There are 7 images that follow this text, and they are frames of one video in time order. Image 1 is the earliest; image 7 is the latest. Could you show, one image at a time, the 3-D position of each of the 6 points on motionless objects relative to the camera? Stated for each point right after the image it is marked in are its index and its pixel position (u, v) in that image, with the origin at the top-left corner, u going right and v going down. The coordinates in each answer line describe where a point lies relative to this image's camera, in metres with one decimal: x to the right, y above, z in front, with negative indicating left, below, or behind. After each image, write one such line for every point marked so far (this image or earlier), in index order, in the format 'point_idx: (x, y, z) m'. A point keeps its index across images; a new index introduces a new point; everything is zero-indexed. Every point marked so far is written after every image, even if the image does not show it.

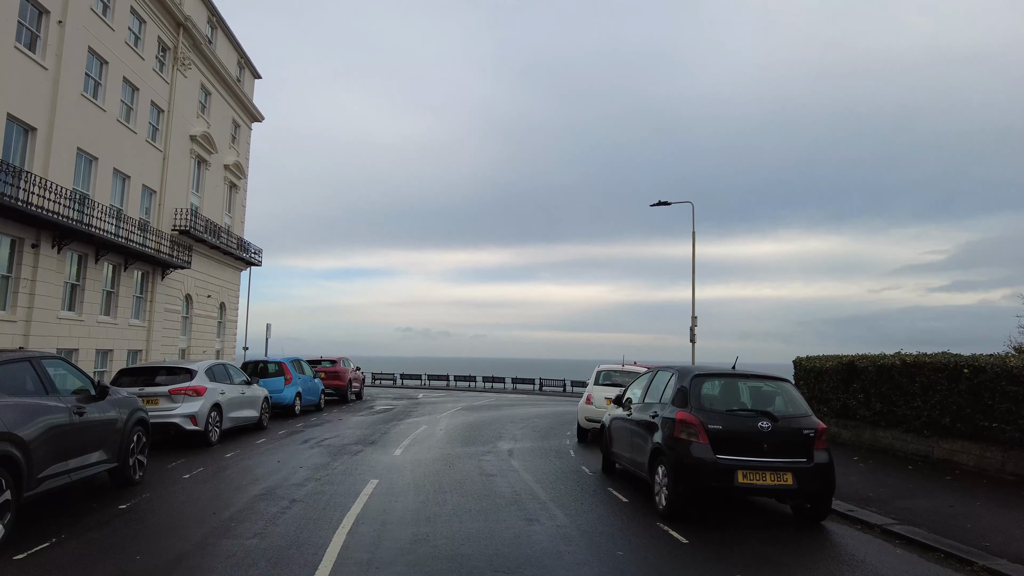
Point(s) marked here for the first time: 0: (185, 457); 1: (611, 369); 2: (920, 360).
0: (-5.2, -2.7, +9.9) m
1: (+2.2, -1.8, +13.6) m
2: (+6.7, -1.2, +10.2) m
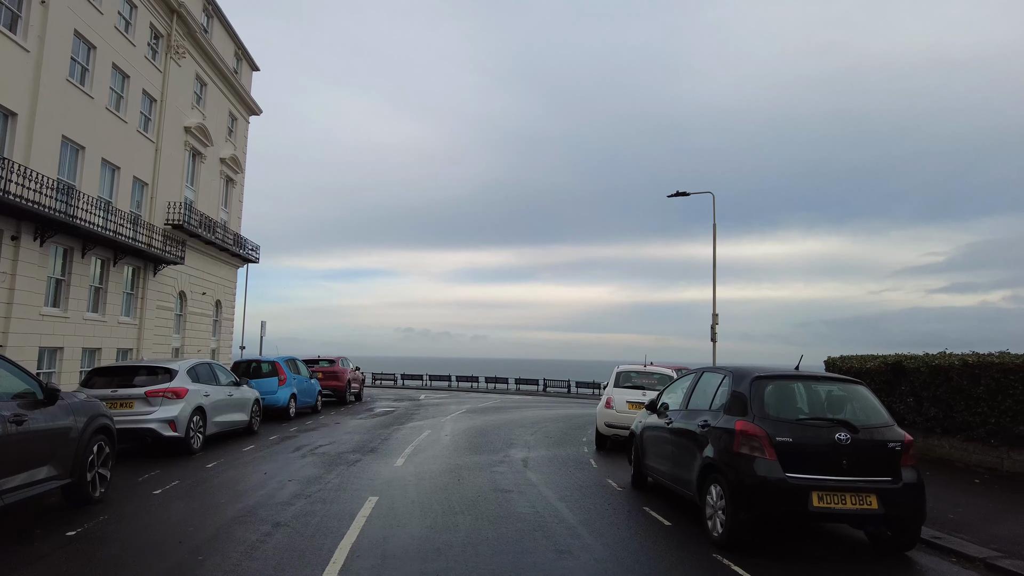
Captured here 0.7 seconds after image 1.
0: (-5.0, -2.5, +8.8) m
1: (+2.4, -1.7, +12.5) m
2: (+7.0, -1.1, +9.1) m
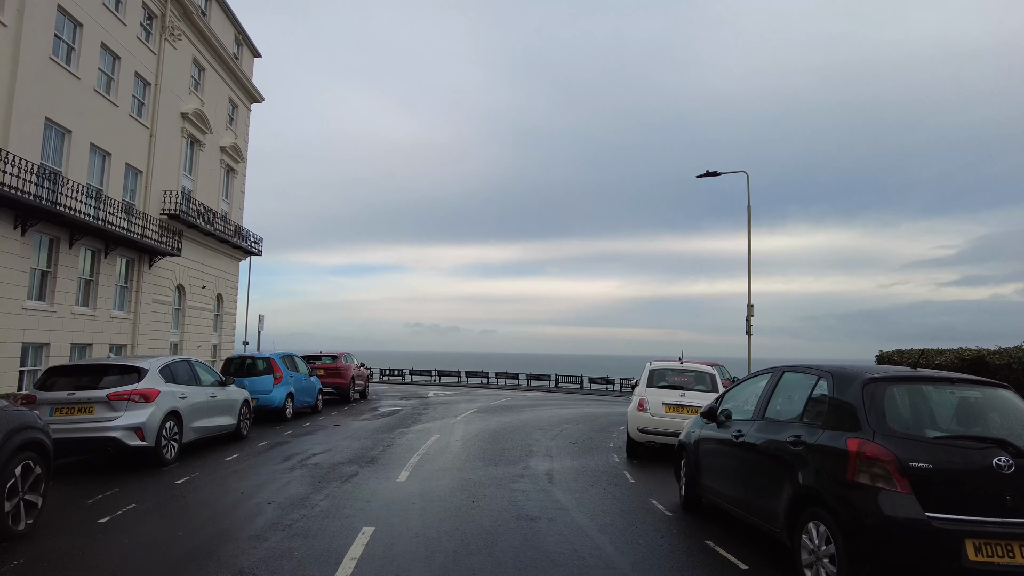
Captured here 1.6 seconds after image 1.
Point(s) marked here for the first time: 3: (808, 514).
0: (-4.7, -2.4, +7.5) m
1: (+2.7, -1.4, +11.1) m
2: (+7.2, -0.8, +7.6) m
3: (+2.1, -1.6, +4.5) m
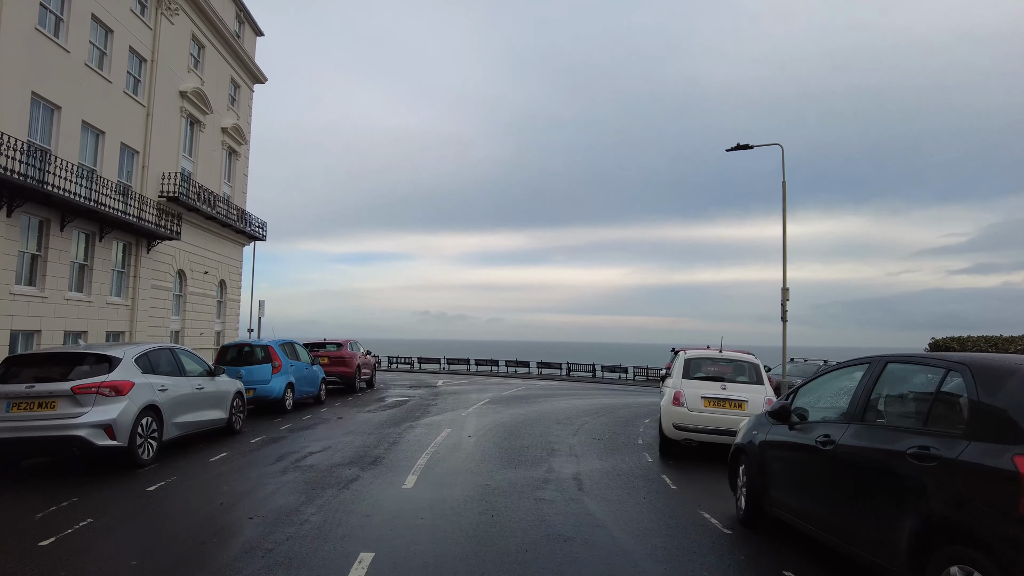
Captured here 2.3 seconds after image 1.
0: (-4.4, -2.1, +6.4) m
1: (+3.0, -1.1, +9.9) m
2: (+7.5, -0.6, +6.4) m
3: (+2.3, -1.4, +3.4) m
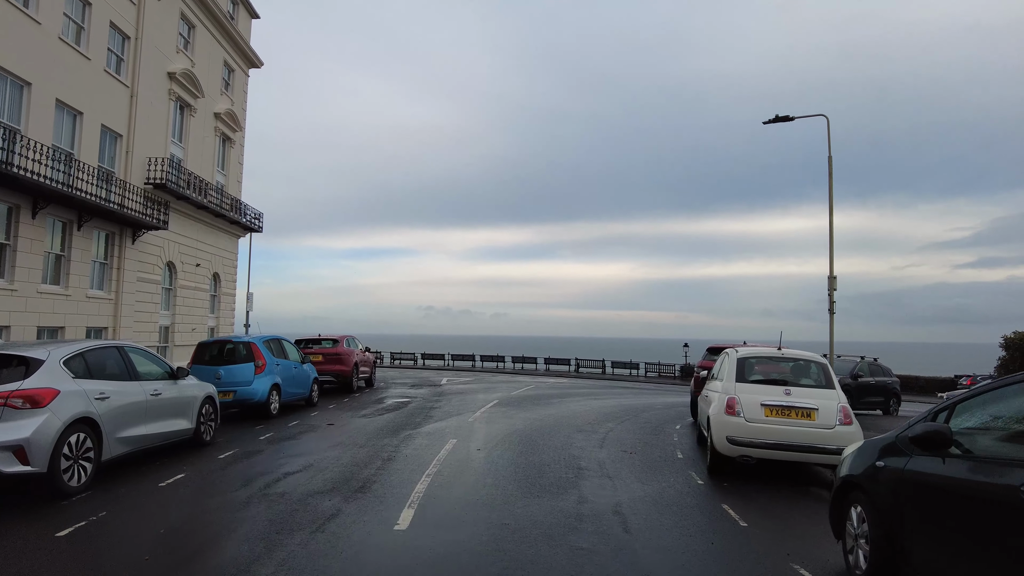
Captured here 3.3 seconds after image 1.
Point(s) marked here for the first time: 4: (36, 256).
0: (-4.2, -2.0, +4.9) m
1: (+3.3, -0.9, +8.3) m
2: (+7.7, -0.4, +4.7) m
3: (+2.5, -1.3, +1.7) m
4: (-14.0, +0.9, +18.2) m
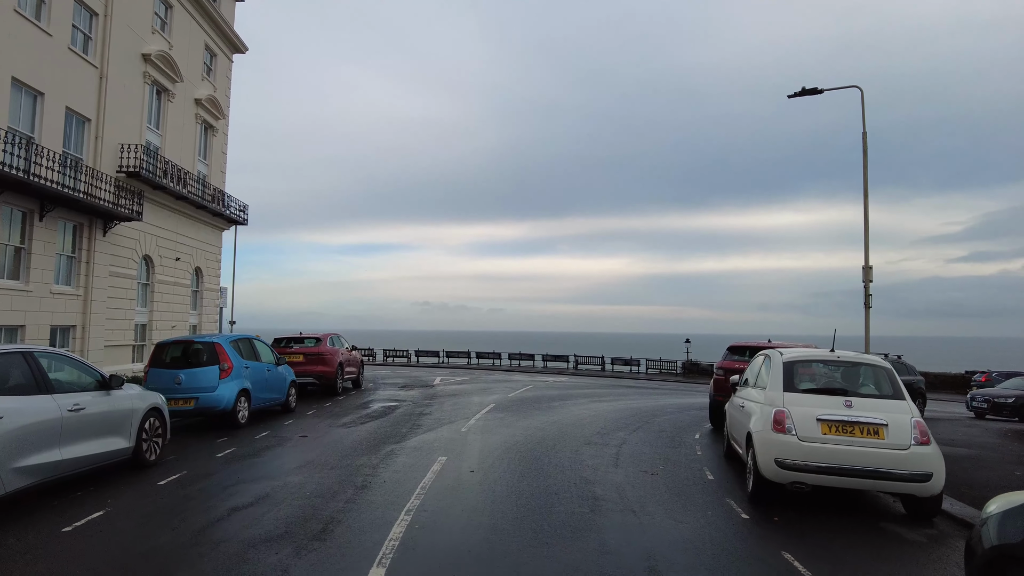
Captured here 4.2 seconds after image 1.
0: (-4.2, -1.9, +3.5) m
1: (+3.3, -0.8, +7.0) m
2: (+7.7, -0.3, +3.3) m
3: (+2.6, -1.2, +0.4) m
4: (-14.1, +1.1, +16.7) m
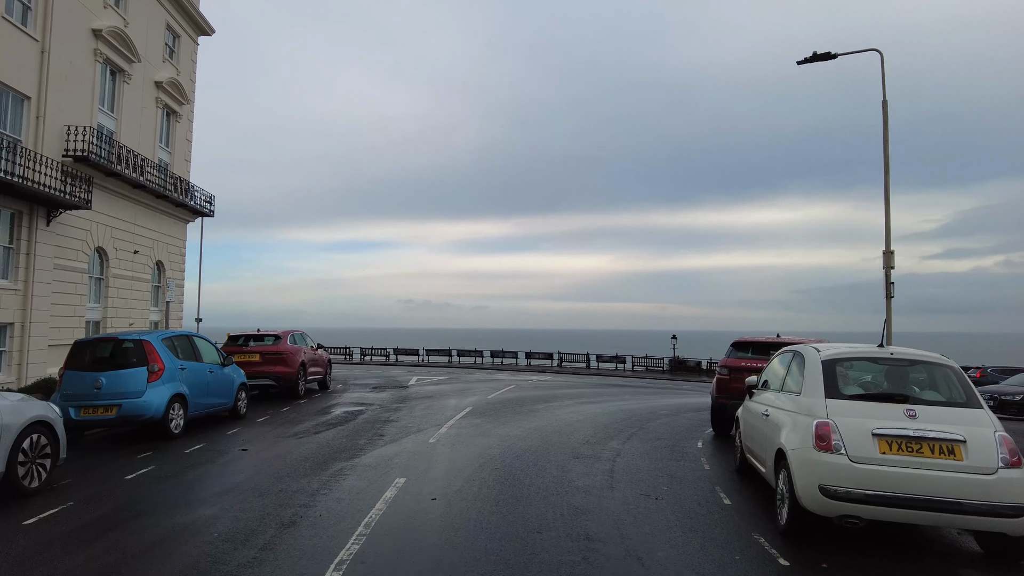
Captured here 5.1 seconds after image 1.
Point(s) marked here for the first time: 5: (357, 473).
0: (-4.4, -1.7, +1.9) m
1: (+3.0, -0.6, +5.6) m
2: (+7.5, -0.1, +2.1) m
3: (+2.5, -1.1, -1.0) m
4: (-14.6, +1.2, +14.9) m
5: (-1.7, -2.1, +7.0) m
